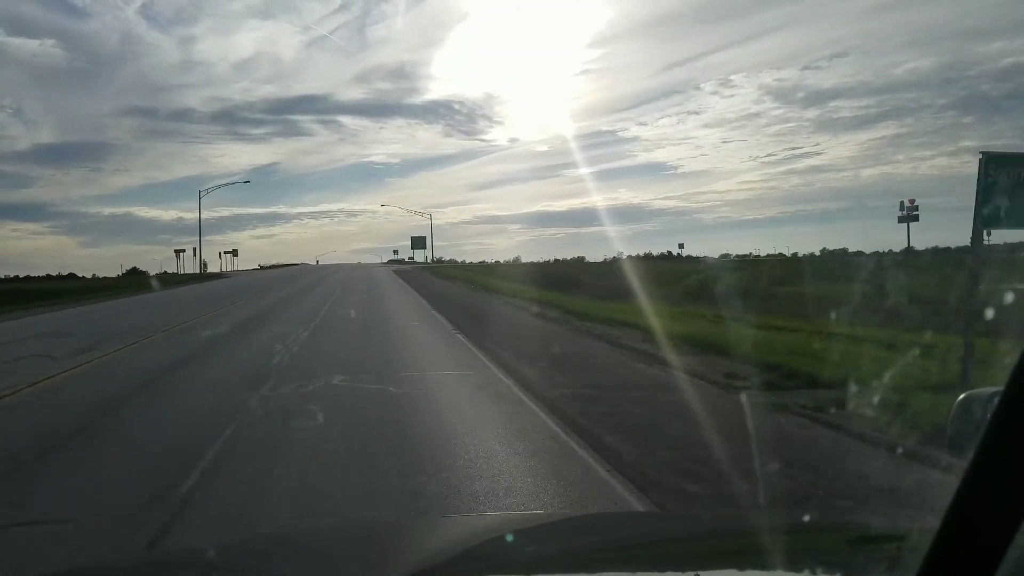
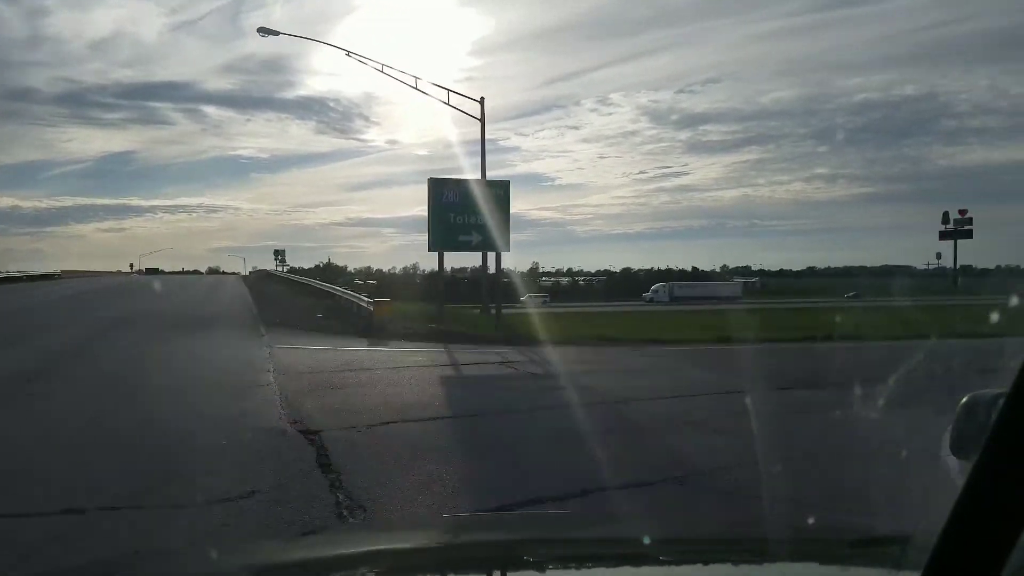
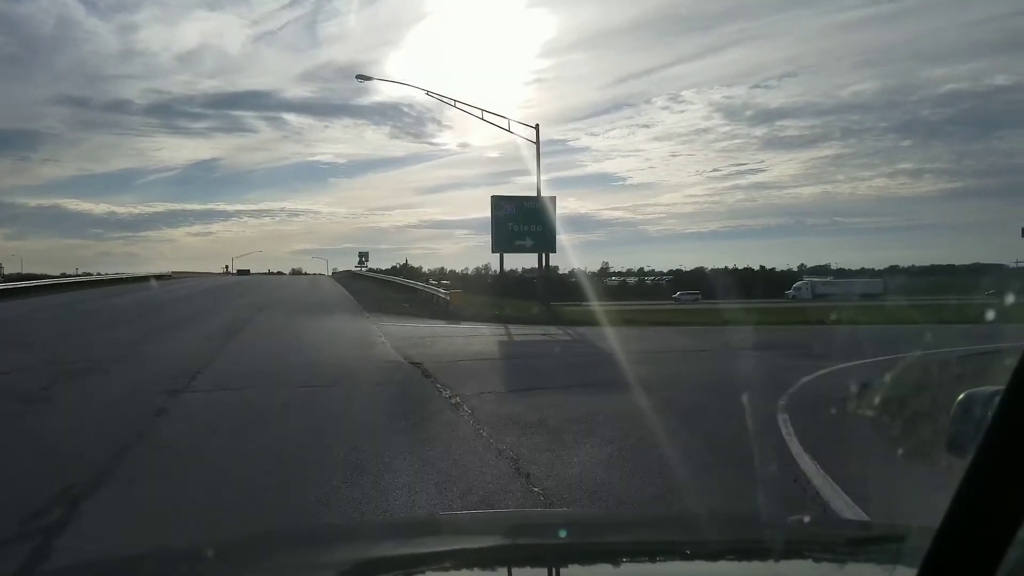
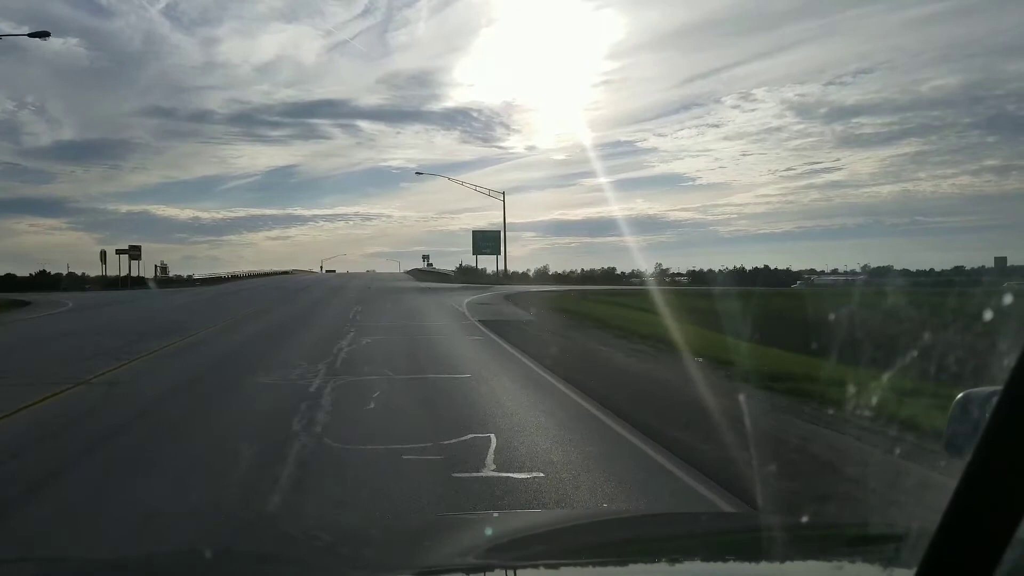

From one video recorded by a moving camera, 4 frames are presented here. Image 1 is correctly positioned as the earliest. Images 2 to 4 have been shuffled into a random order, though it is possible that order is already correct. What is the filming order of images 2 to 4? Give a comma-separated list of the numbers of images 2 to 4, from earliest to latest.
4, 3, 2
